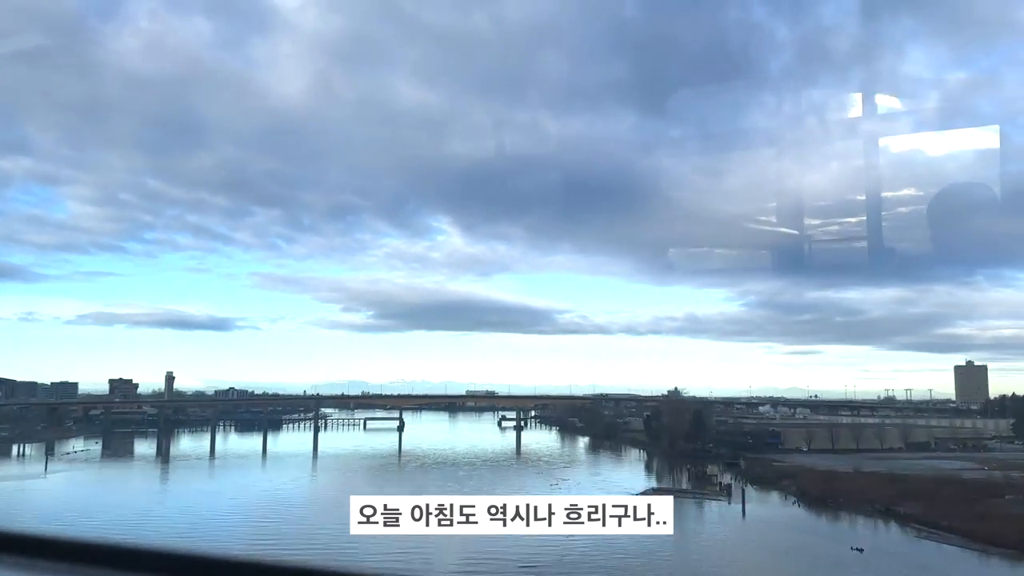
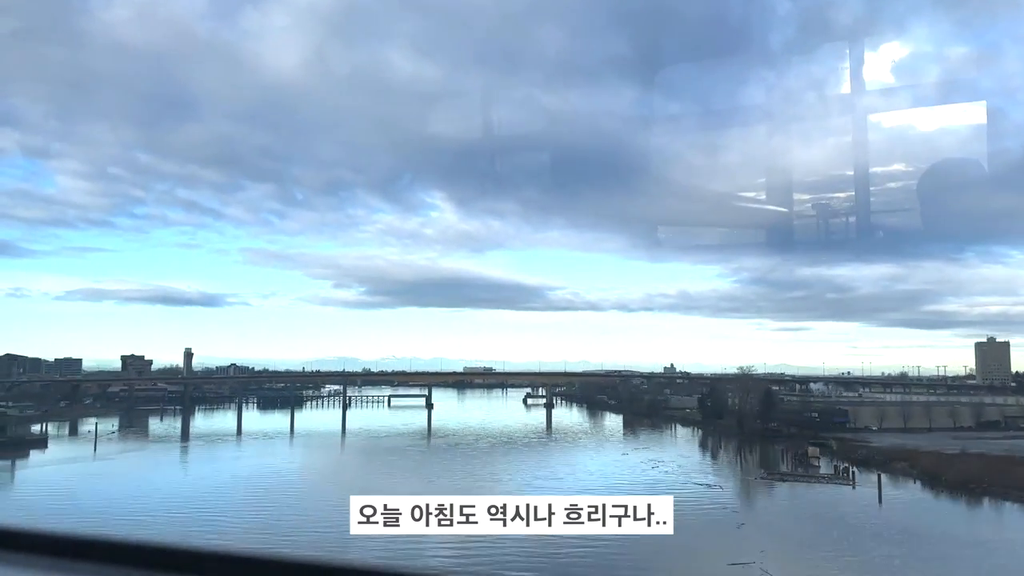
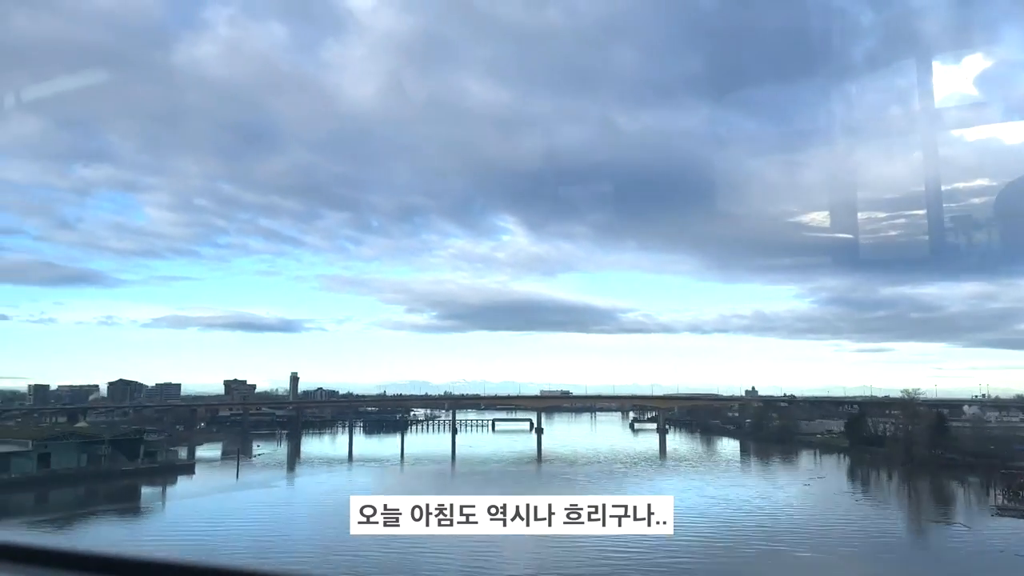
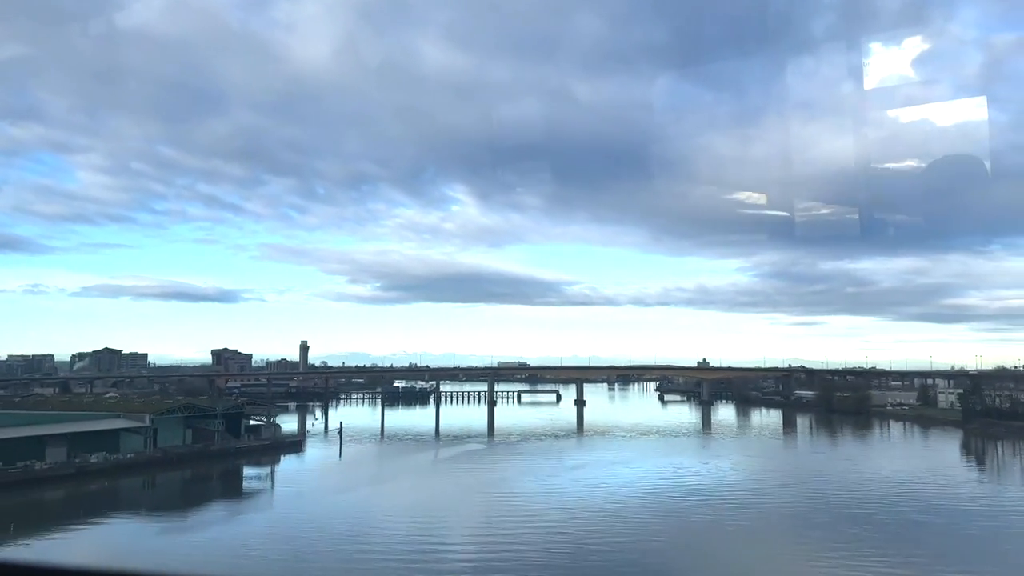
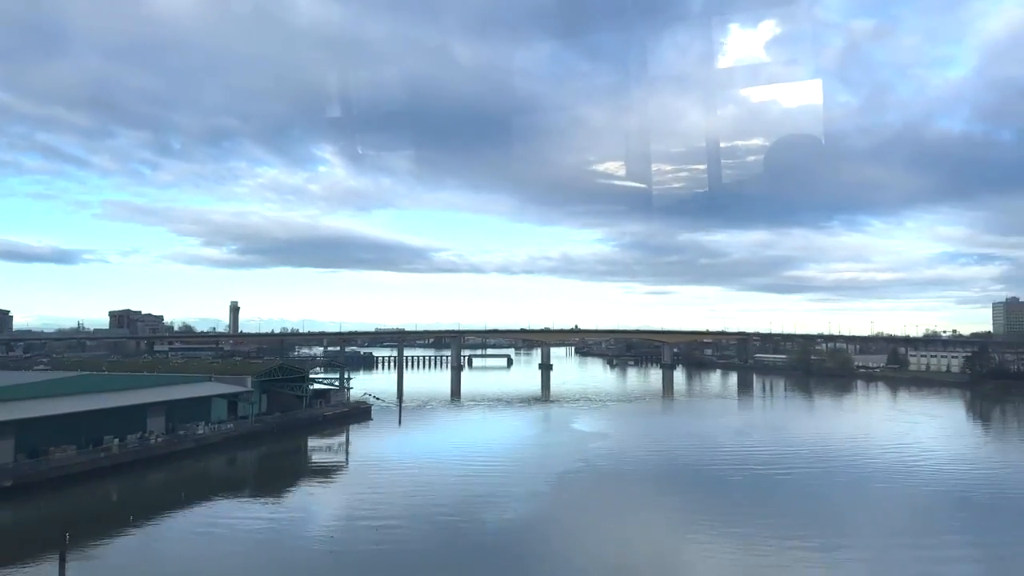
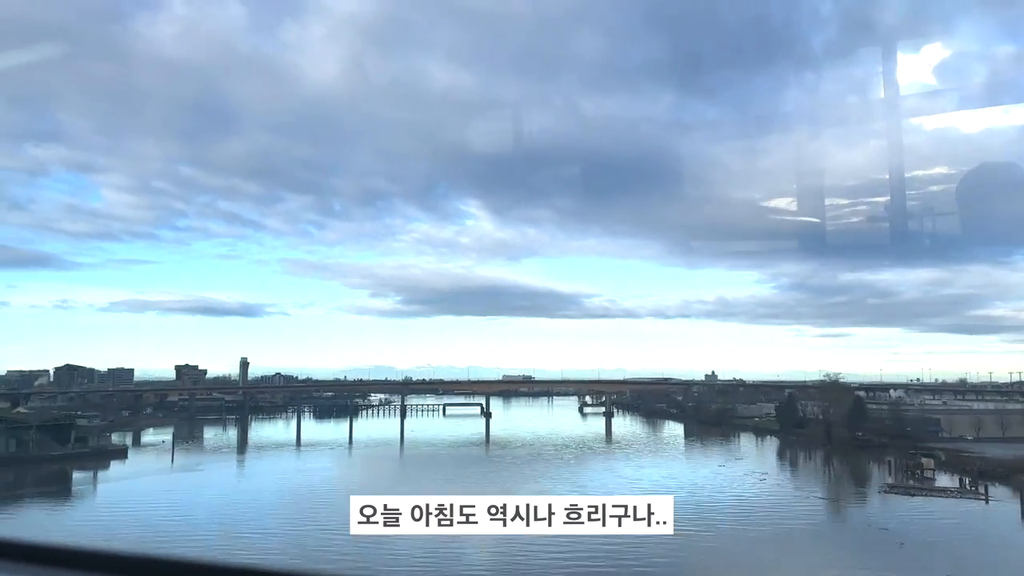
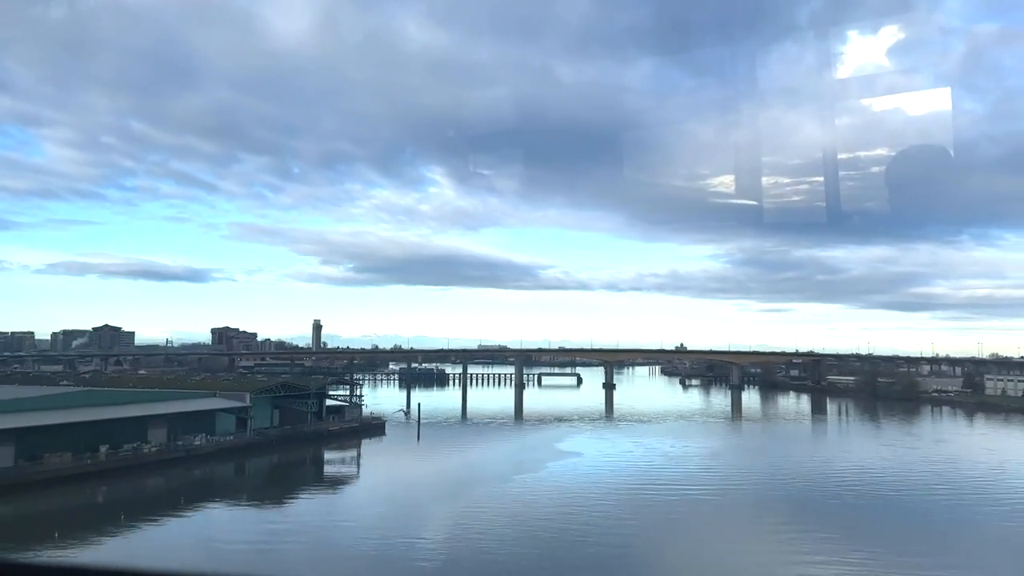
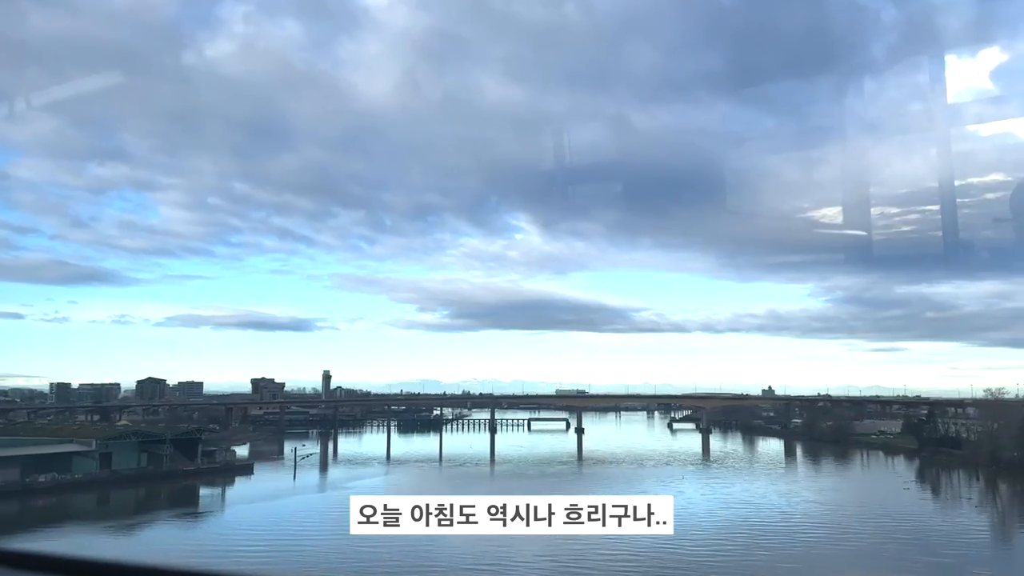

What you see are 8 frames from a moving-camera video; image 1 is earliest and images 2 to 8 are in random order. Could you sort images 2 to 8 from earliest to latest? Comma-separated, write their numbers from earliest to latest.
2, 6, 3, 8, 4, 7, 5
